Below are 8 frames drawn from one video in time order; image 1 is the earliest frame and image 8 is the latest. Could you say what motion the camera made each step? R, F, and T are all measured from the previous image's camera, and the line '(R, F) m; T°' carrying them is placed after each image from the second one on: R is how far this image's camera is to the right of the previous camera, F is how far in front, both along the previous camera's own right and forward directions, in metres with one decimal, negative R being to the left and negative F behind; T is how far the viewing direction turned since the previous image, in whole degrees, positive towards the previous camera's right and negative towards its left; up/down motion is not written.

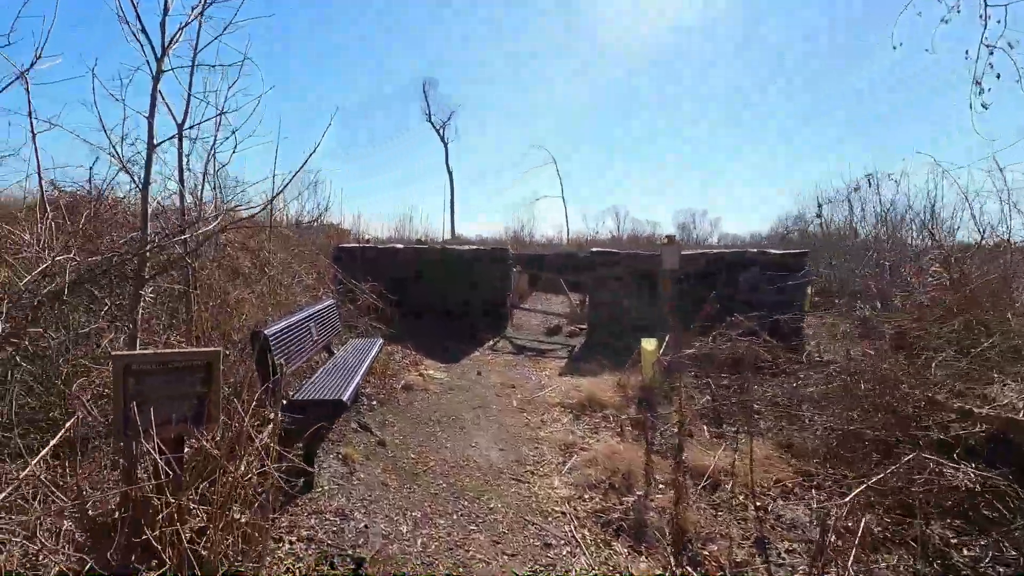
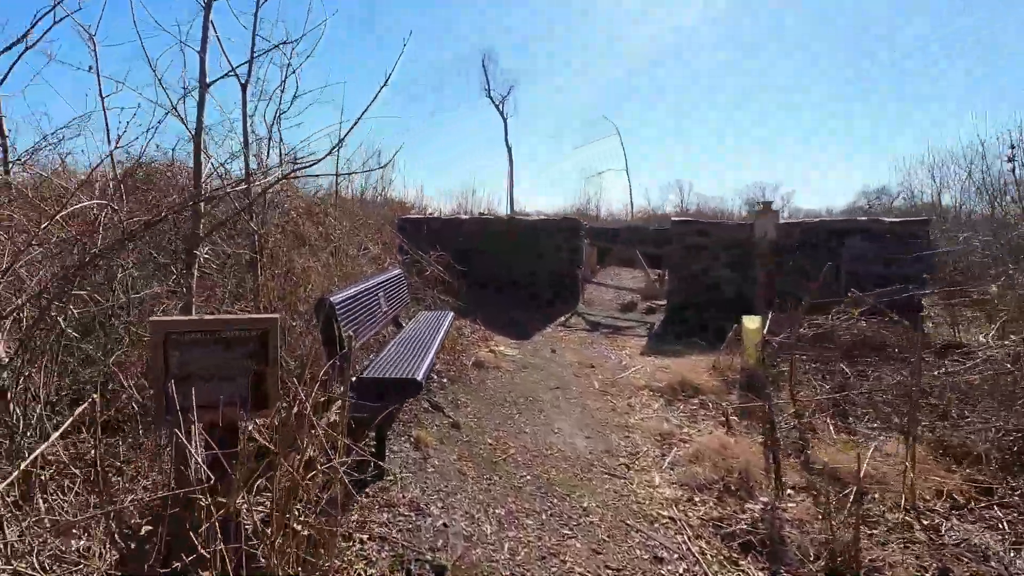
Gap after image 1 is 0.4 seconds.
(-0.4, +0.8) m; -6°
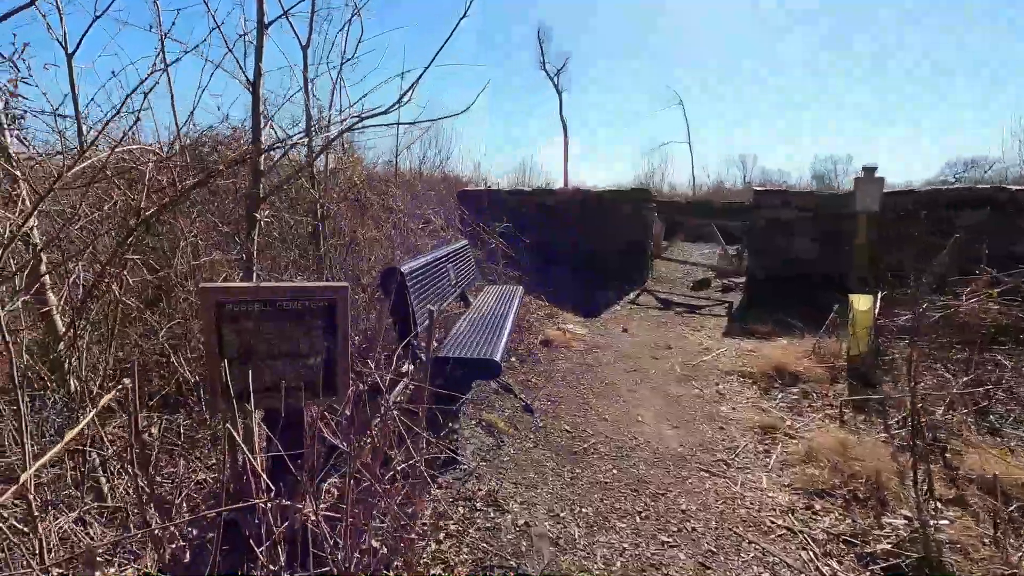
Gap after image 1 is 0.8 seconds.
(-0.3, +0.6) m; -6°
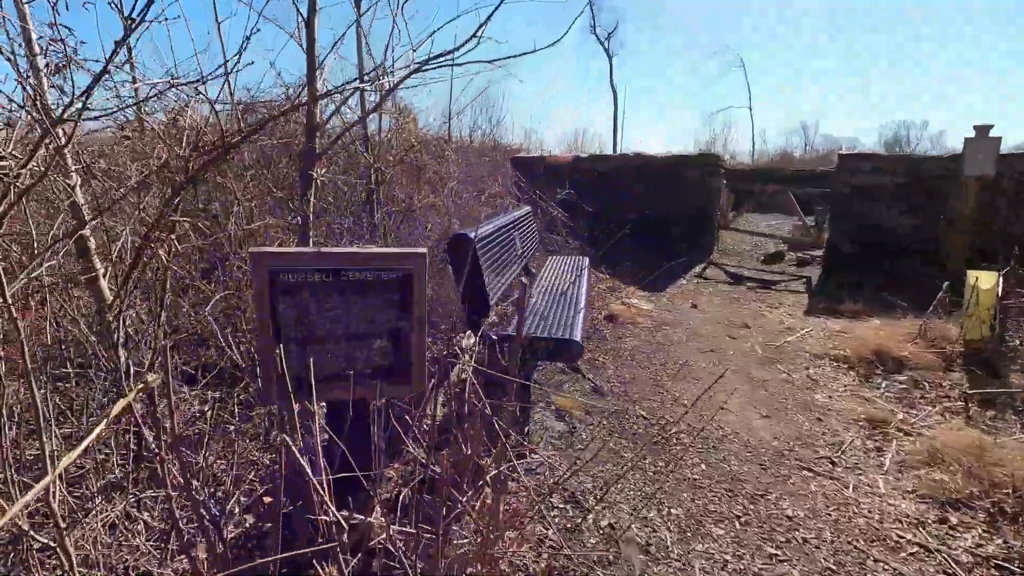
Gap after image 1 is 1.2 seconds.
(-0.3, +0.5) m; -5°
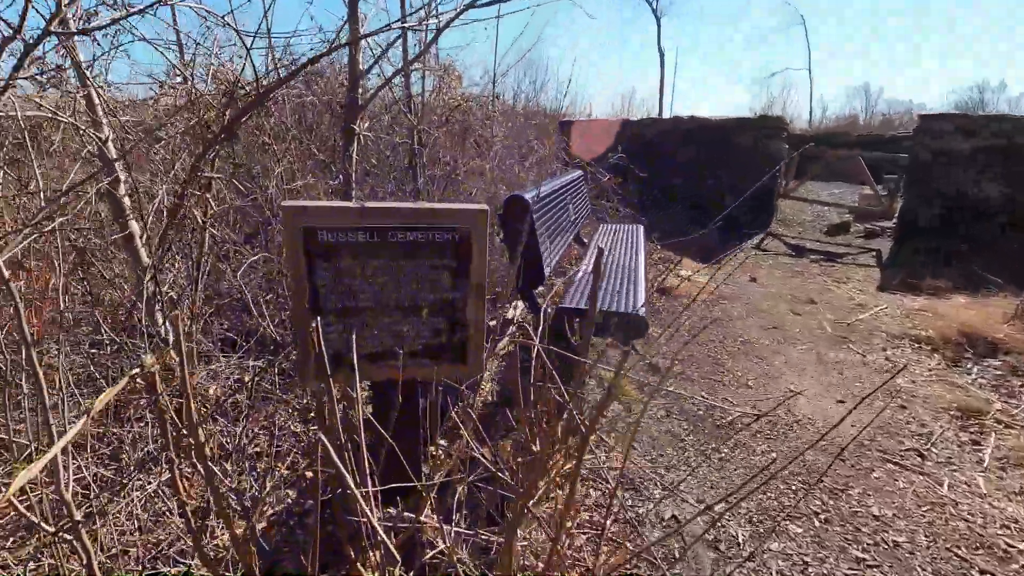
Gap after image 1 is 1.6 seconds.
(-0.1, +0.3) m; -4°
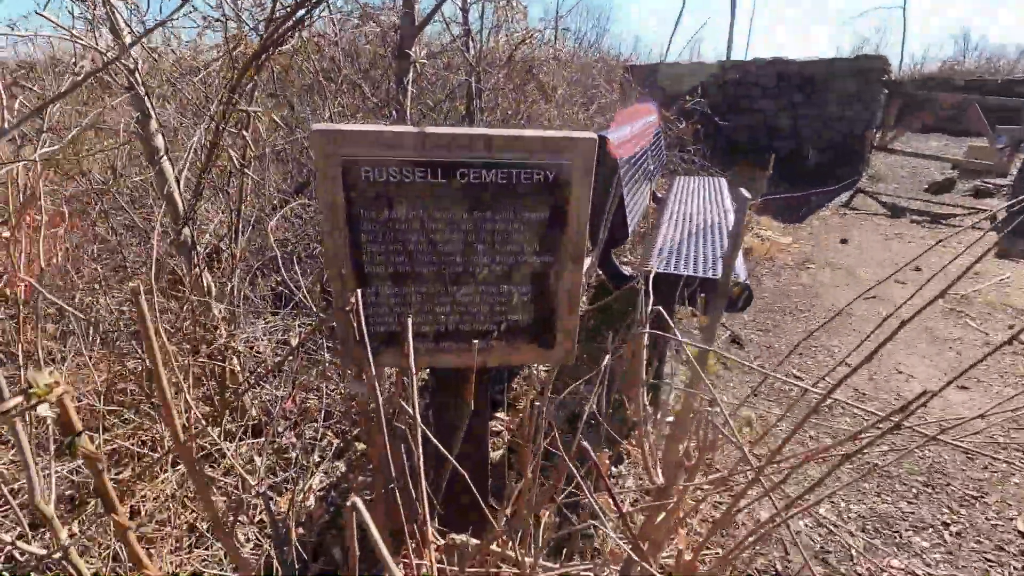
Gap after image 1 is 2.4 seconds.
(-0.1, +0.4) m; -5°
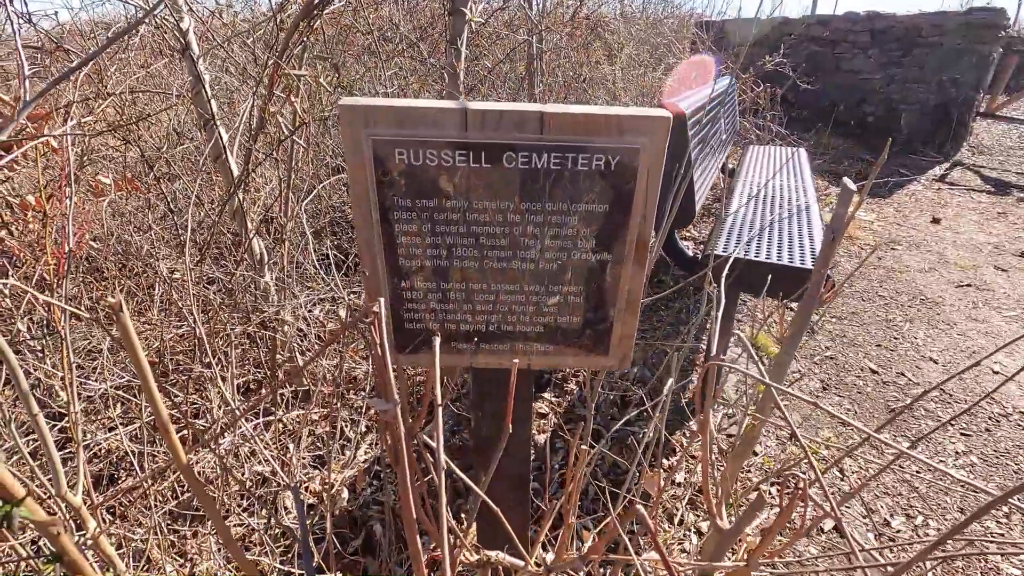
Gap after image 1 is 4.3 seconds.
(0.0, +0.1) m; -6°
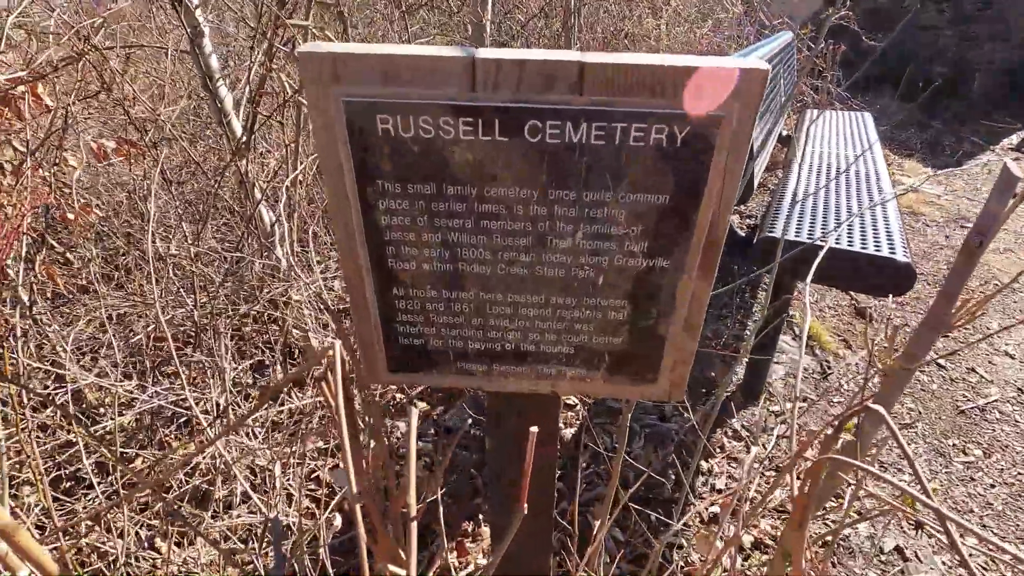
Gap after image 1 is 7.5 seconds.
(0.0, +0.3) m; -3°
